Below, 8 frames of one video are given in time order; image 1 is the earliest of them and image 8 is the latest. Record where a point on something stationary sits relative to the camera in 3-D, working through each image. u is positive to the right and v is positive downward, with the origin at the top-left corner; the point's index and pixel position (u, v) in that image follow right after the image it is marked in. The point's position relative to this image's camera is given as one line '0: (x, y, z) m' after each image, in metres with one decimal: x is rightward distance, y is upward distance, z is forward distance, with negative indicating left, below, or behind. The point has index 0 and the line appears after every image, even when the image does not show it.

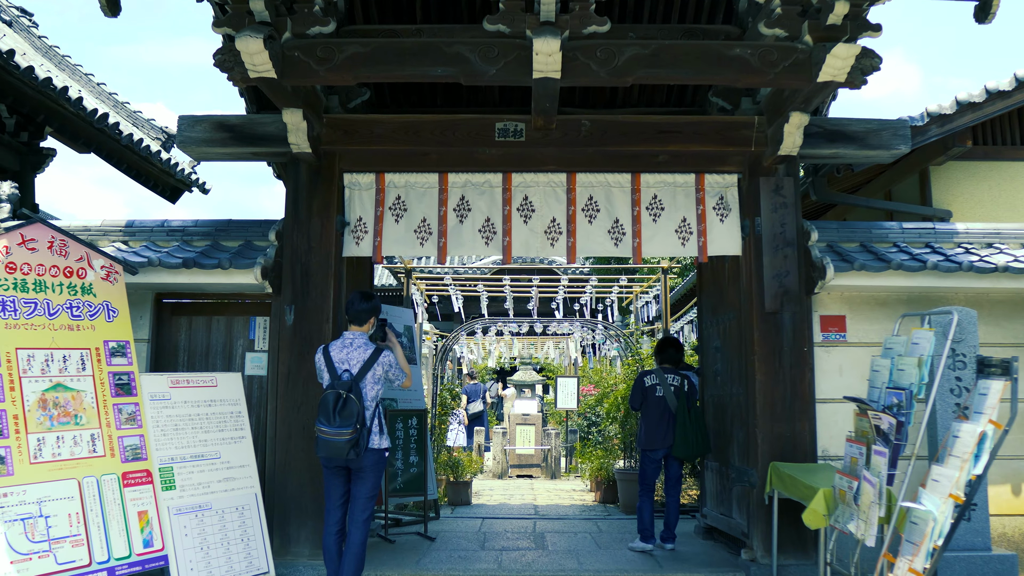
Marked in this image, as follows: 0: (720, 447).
0: (+1.2, -0.9, +6.6) m
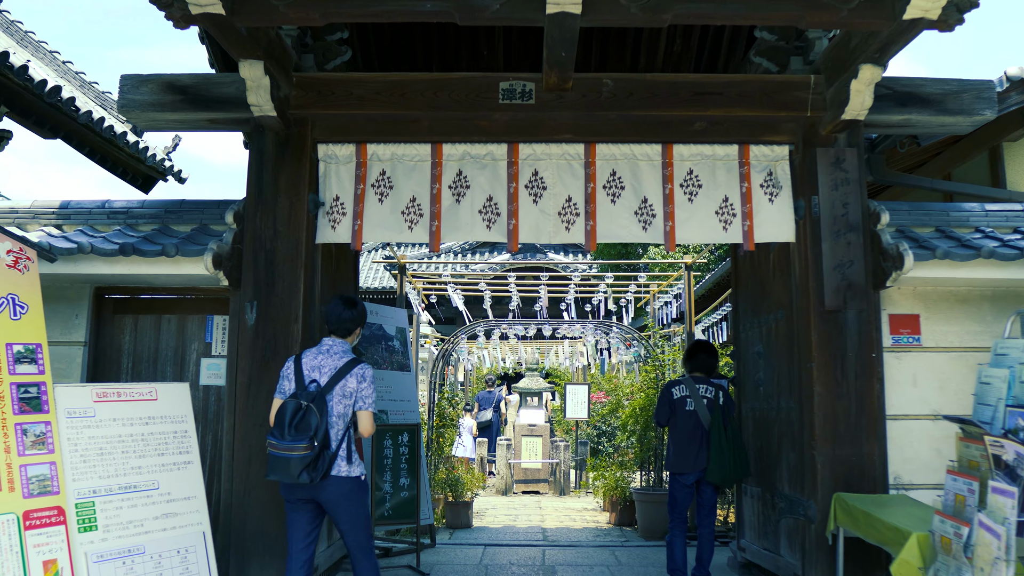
0: (+1.2, -0.9, +5.6) m
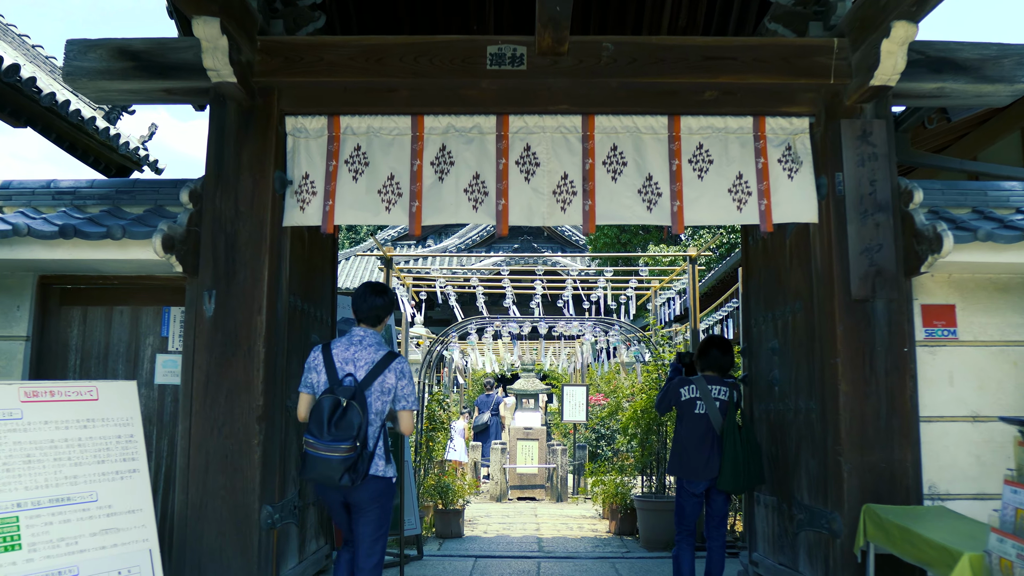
0: (+1.2, -0.8, +5.1) m
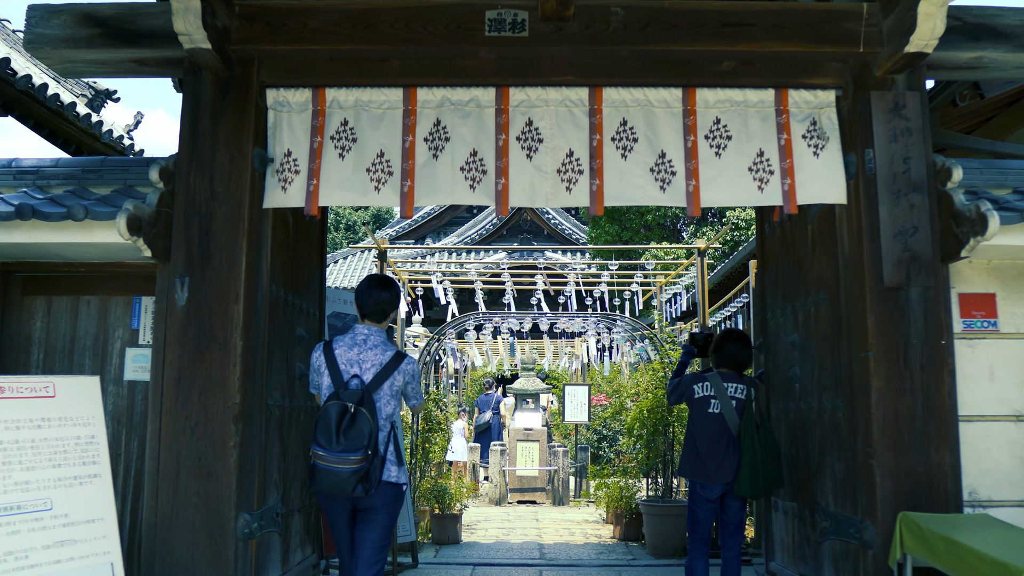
0: (+1.2, -0.8, +4.7) m
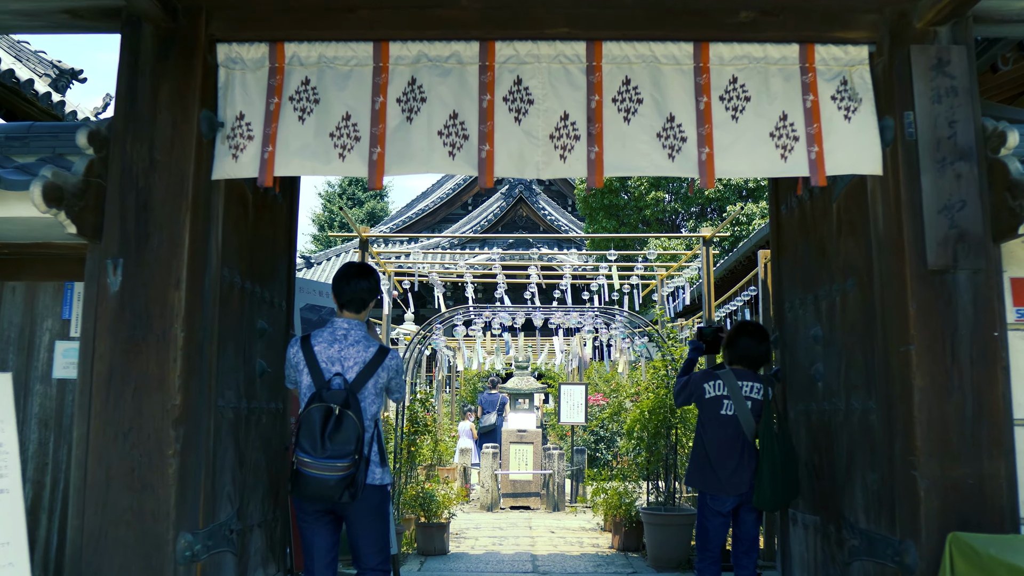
0: (+1.1, -0.7, +4.2) m
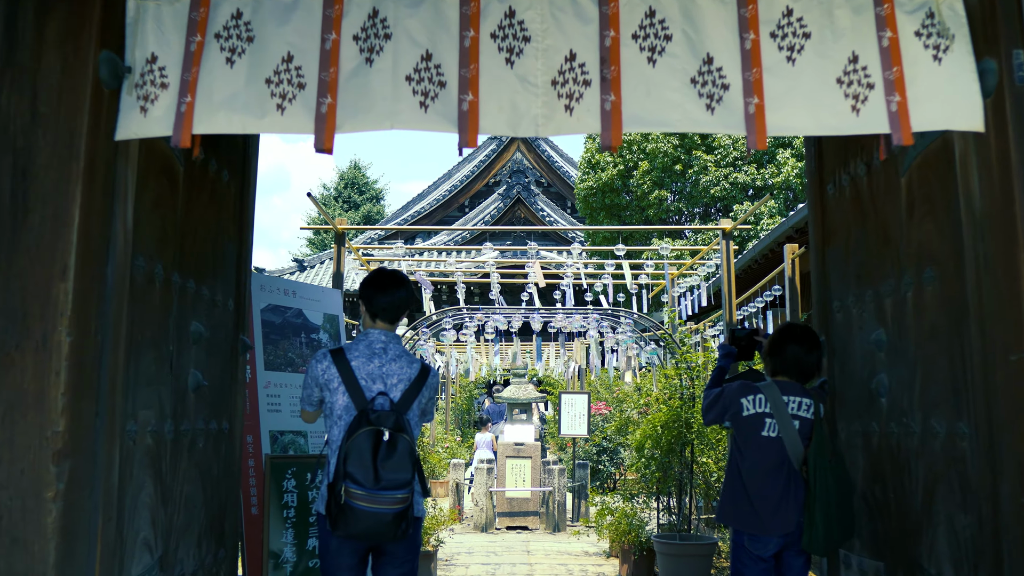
0: (+1.1, -0.7, +3.4) m
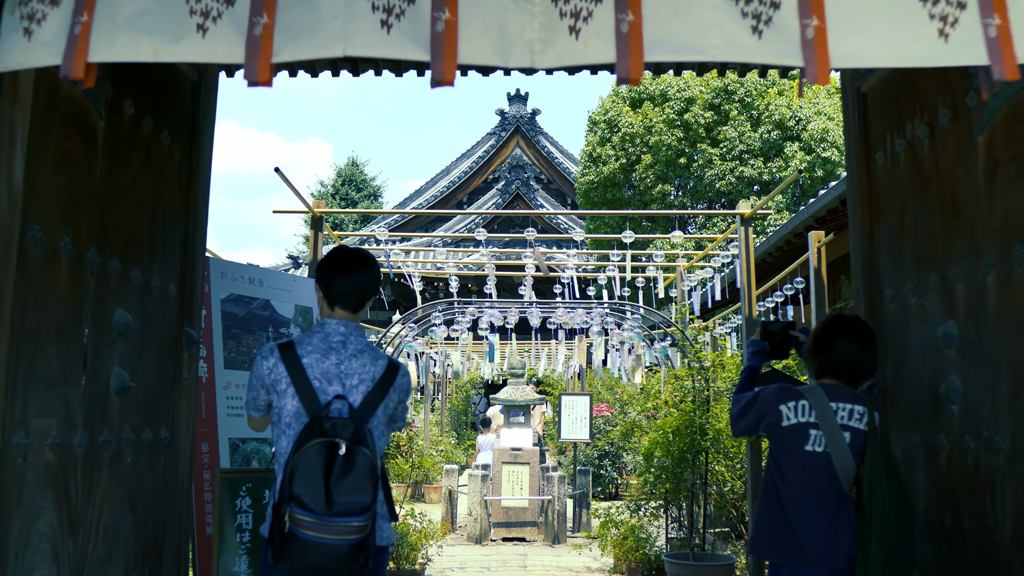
0: (+1.1, -0.7, +2.8) m
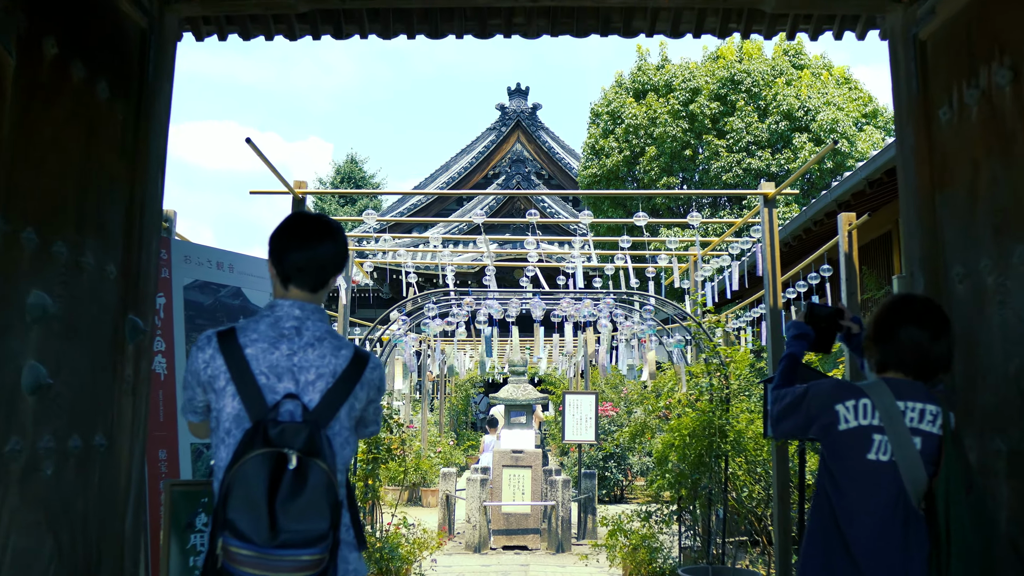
0: (+1.1, -0.6, +2.3) m
